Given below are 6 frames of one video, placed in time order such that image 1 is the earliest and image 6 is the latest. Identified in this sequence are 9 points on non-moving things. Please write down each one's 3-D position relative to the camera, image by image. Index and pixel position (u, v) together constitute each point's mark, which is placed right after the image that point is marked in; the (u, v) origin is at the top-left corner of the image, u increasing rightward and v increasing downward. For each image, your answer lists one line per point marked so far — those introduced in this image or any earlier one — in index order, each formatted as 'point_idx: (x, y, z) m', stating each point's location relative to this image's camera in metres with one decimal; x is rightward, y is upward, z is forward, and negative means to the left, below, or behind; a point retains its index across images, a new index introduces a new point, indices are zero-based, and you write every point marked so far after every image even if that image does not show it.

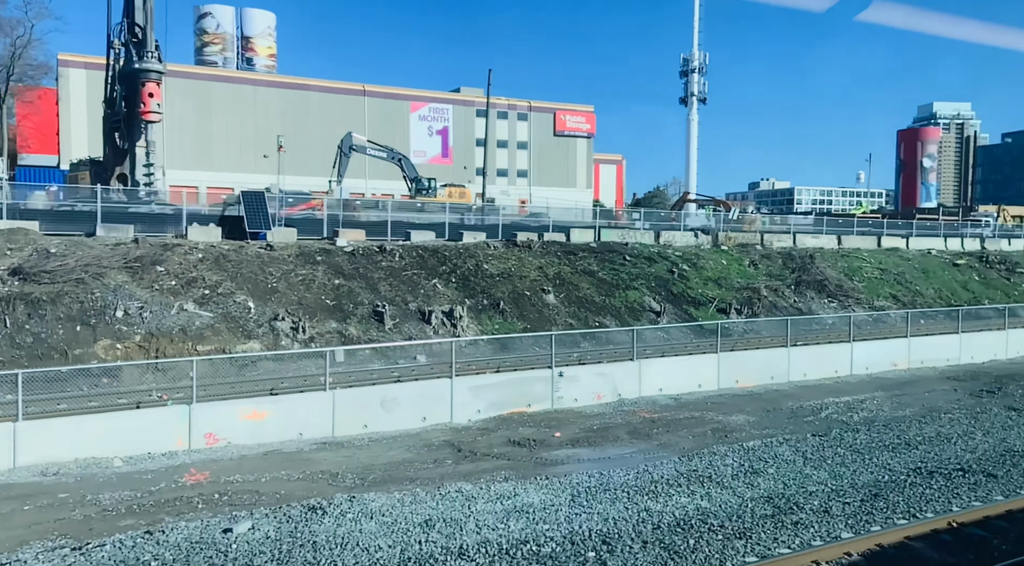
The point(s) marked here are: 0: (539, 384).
0: (+0.5, -1.8, +14.6) m
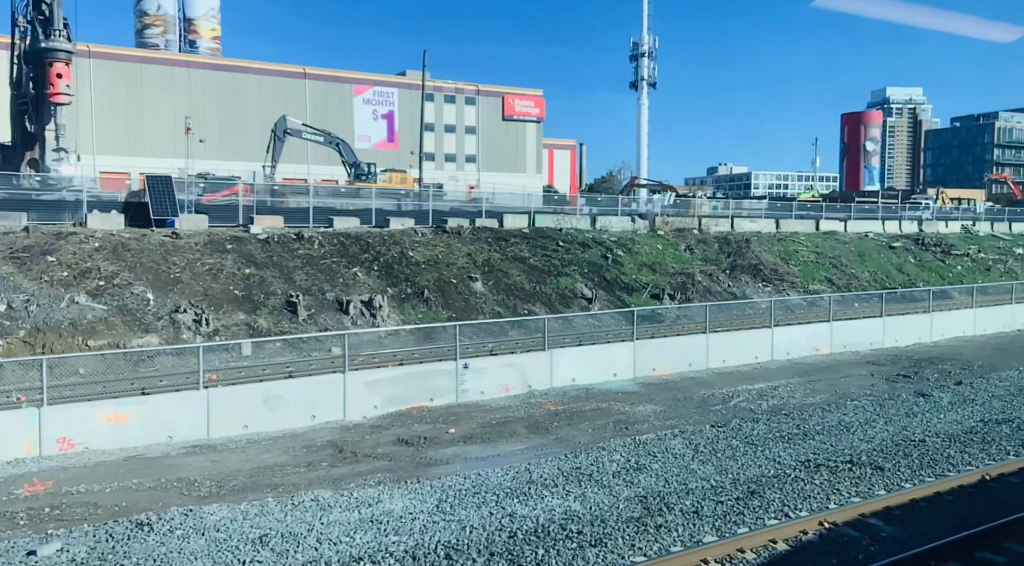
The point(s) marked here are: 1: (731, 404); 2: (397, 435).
0: (-1.2, -1.6, +14.1) m
1: (+3.9, -2.2, +14.6) m
2: (-1.6, -2.2, +11.6) m
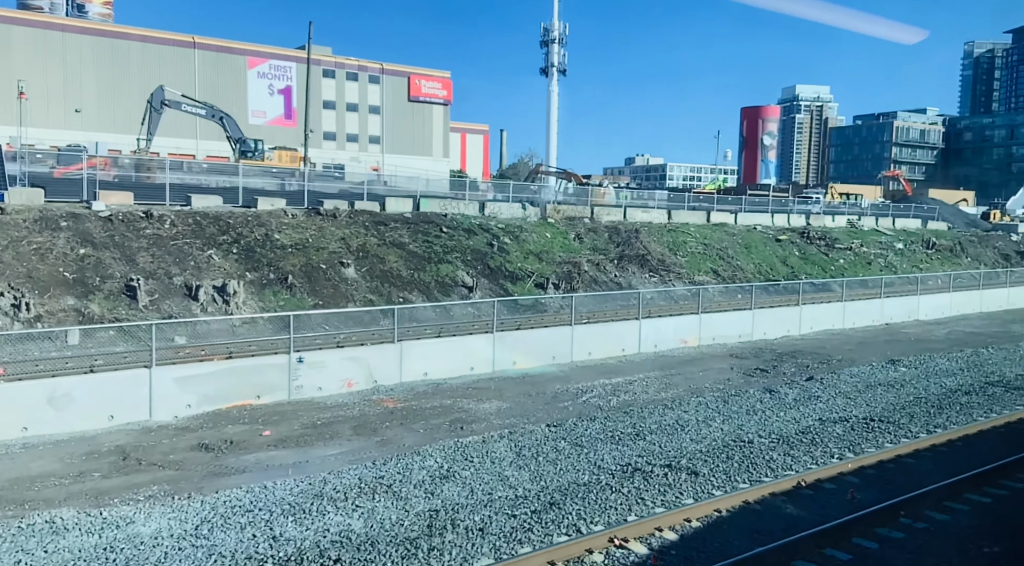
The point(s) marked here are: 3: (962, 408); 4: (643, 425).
0: (-3.9, -1.4, +13.1) m
1: (+1.2, -2.0, +14.1) m
2: (-4.0, -2.0, +10.6) m
3: (+7.2, -2.0, +13.0) m
4: (+1.9, -2.0, +11.6) m
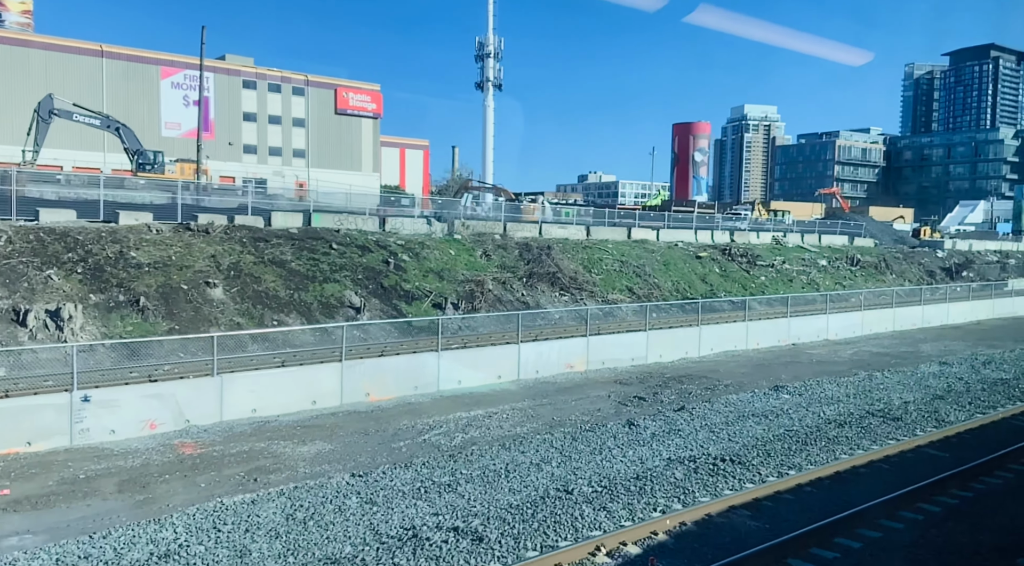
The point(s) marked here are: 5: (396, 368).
0: (-6.4, -1.8, +11.3) m
1: (-1.4, -2.4, +12.6) m
2: (-6.4, -2.3, +8.8) m
3: (+4.6, -2.4, +11.9) m
4: (-0.6, -2.4, +10.2) m
5: (-2.3, -1.7, +15.9) m
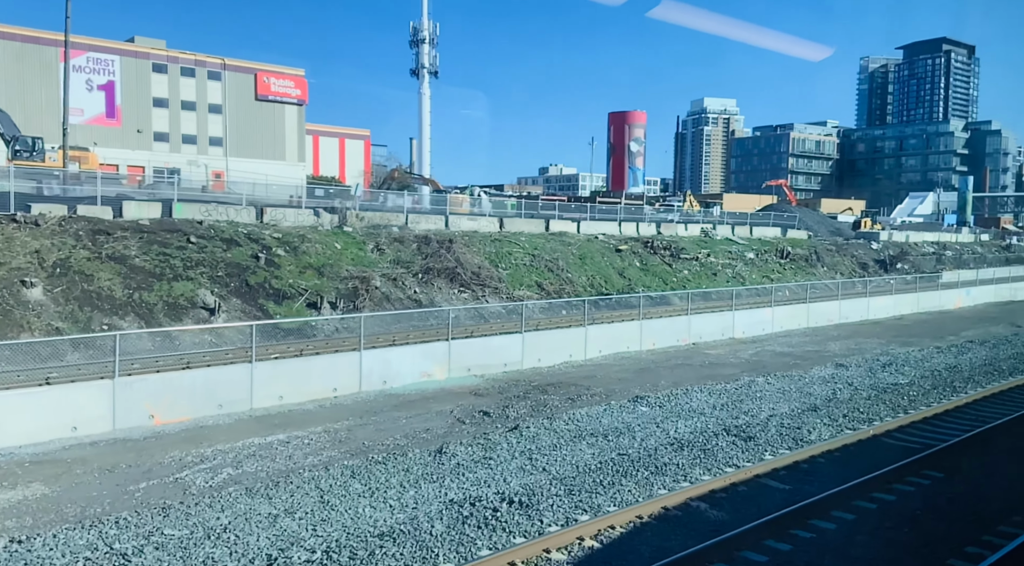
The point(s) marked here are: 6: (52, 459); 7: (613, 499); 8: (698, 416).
0: (-9.3, -1.9, +8.9) m
1: (-4.3, -2.5, +10.5) m
2: (-9.2, -2.5, +6.5) m
3: (+1.7, -2.4, +10.1) m
4: (-3.4, -2.4, +8.1) m
5: (-5.4, -1.7, +13.7) m
6: (-6.2, -2.4, +11.0) m
7: (+1.2, -2.4, +9.3) m
8: (+3.2, -2.3, +14.1) m
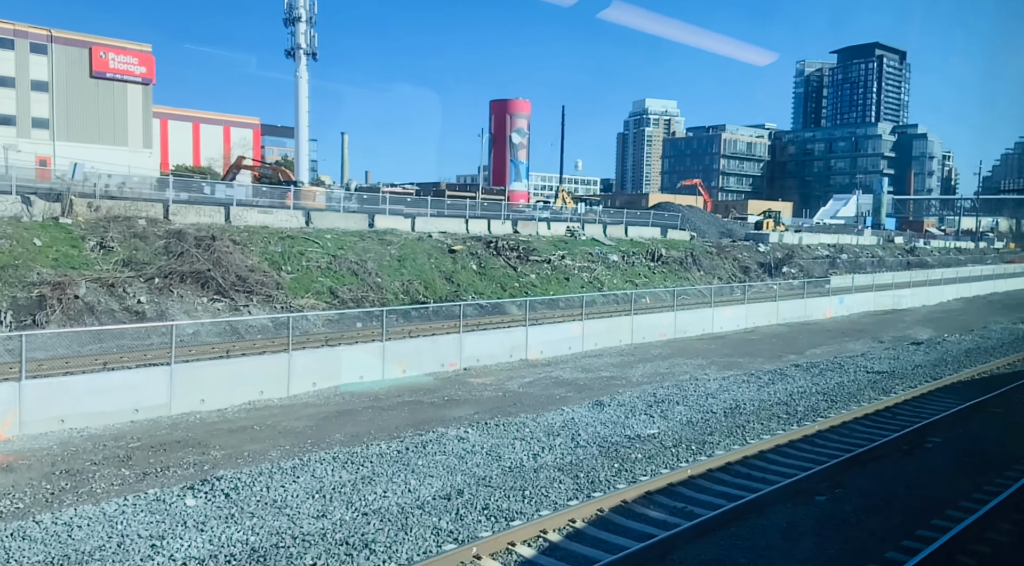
0: (-14.9, -2.2, +3.1) m
1: (-10.1, -2.8, +5.1) m
2: (-14.6, -2.7, +0.7) m
3: (-4.1, -2.8, +5.1) m
4: (-9.0, -2.7, +2.7) m
5: (-11.4, -2.0, +8.2) m
6: (-12.0, -2.6, +5.4) m
7: (-4.5, -2.8, +4.3) m
8: (-2.9, -2.6, +9.2) m
